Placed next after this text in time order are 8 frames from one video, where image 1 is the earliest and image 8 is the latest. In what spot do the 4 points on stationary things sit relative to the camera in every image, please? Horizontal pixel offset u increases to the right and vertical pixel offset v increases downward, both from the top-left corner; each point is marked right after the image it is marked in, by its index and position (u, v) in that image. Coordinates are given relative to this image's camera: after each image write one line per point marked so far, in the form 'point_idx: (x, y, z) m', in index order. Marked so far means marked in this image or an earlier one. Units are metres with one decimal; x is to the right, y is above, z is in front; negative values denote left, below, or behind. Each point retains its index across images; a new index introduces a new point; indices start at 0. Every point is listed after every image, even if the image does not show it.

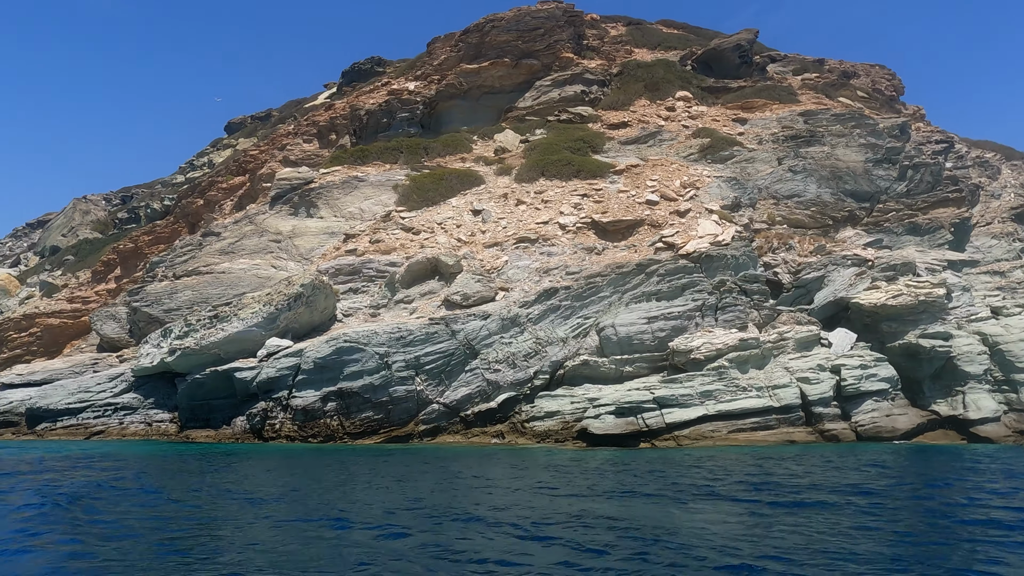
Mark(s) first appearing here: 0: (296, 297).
0: (-4.6, -0.2, +16.3) m
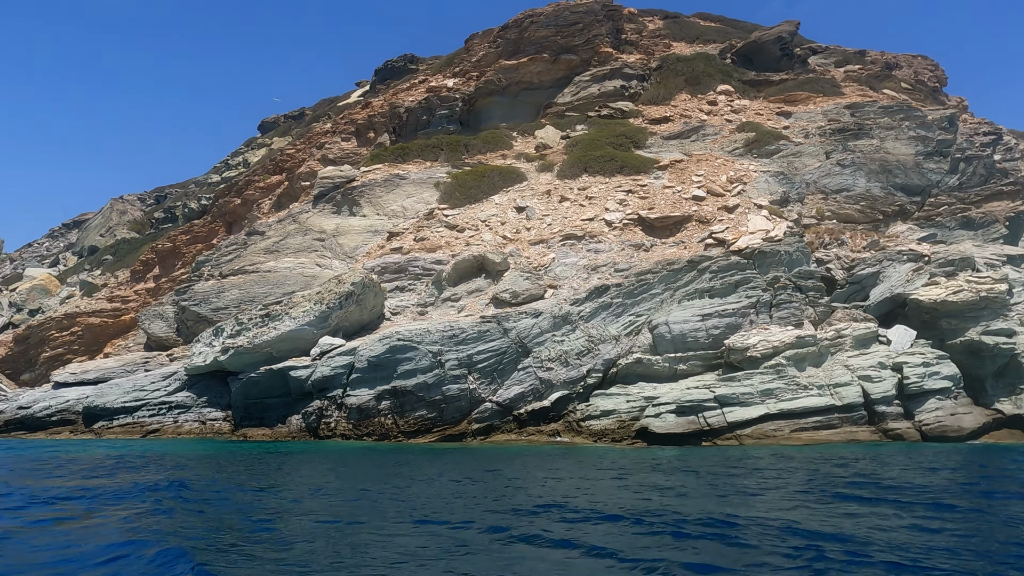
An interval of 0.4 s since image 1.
0: (-3.5, -0.2, +16.3) m
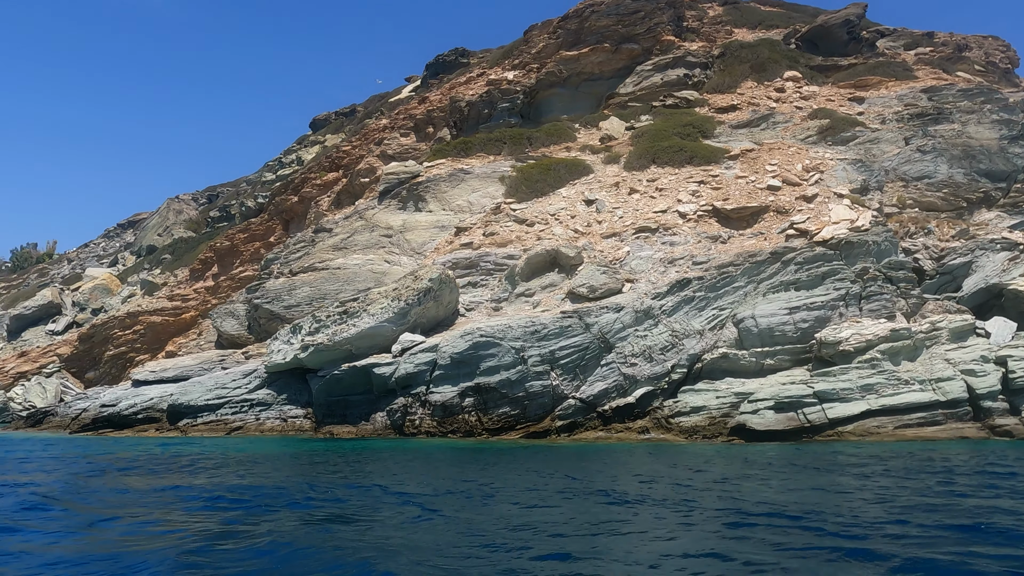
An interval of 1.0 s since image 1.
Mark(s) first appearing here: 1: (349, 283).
0: (-1.8, -0.1, +16.1) m
1: (-4.1, +0.1, +19.2) m
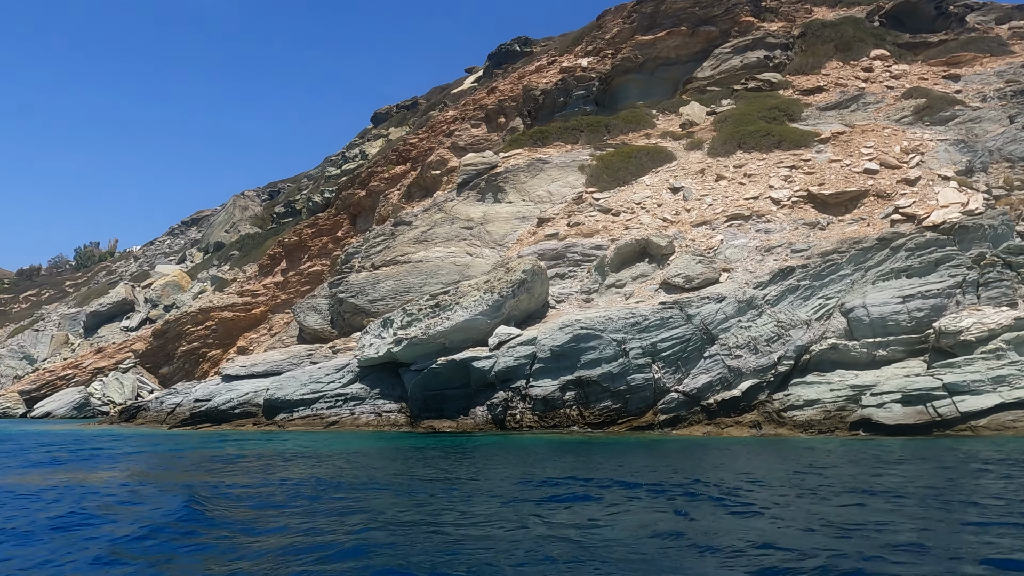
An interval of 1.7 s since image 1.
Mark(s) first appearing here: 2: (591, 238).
0: (+0.2, +0.1, +15.8) m
1: (-2.0, +0.3, +18.9) m
2: (+1.9, +1.2, +18.7) m
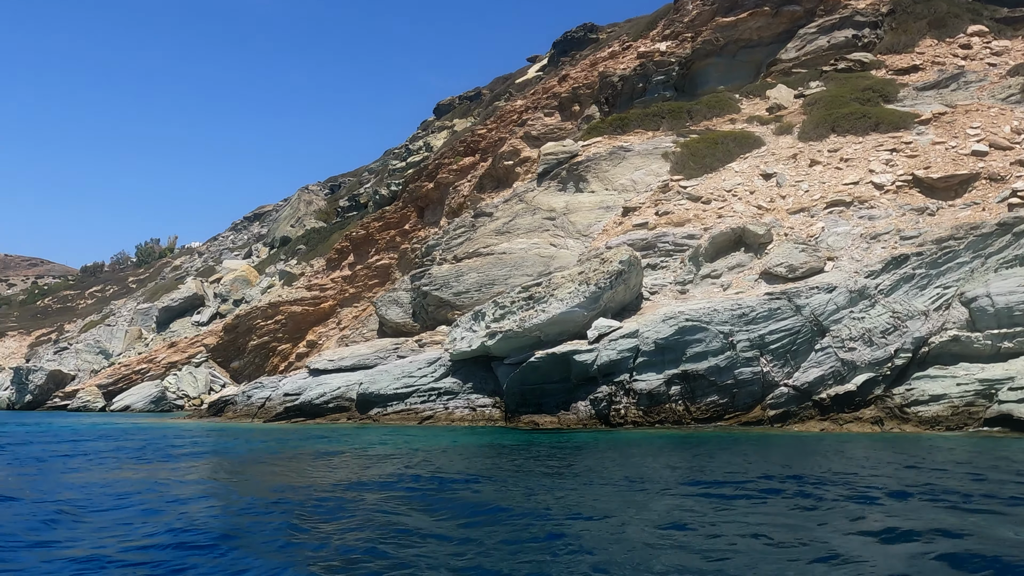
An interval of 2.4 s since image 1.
0: (+2.1, +0.3, +15.3) m
1: (+0.1, +0.5, +18.5) m
2: (+4.0, +1.5, +18.1) m
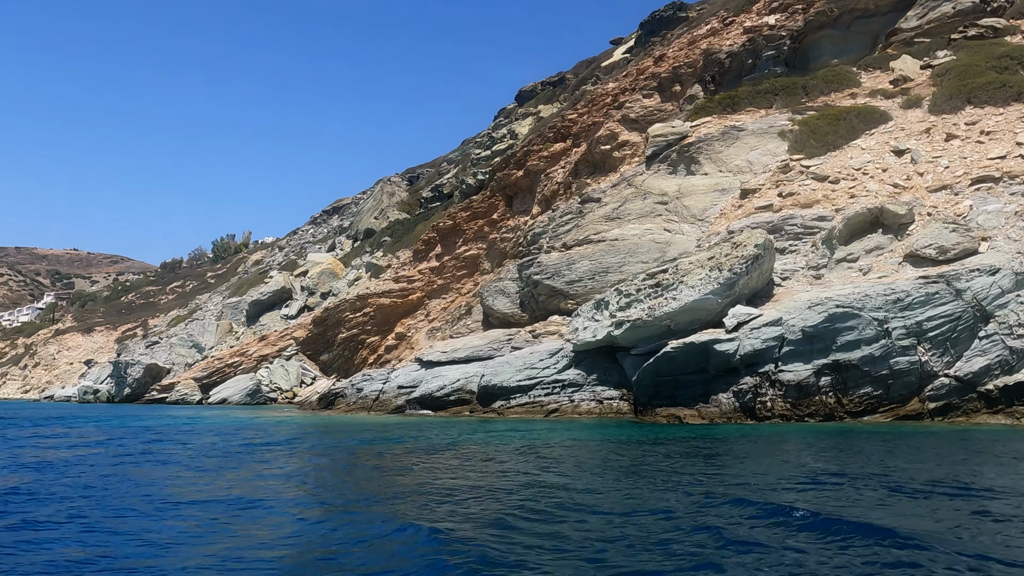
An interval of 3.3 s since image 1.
0: (+4.5, +0.5, +14.4) m
1: (+2.8, +0.8, +17.8) m
2: (+6.6, +1.8, +17.1) m
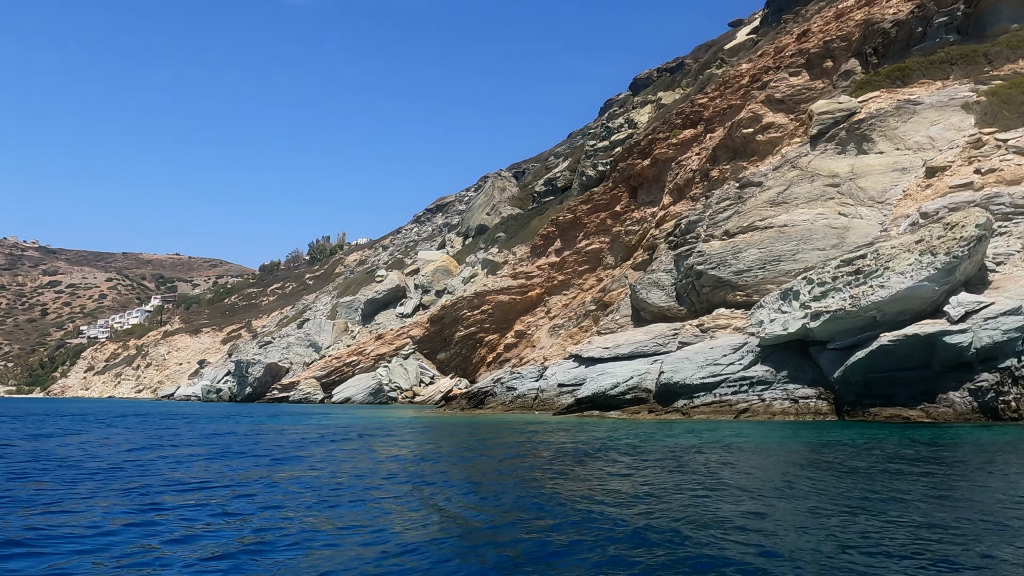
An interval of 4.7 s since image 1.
0: (+7.7, +0.8, +12.8) m
1: (+6.3, +1.0, +16.3) m
2: (+10.1, +2.1, +15.2) m
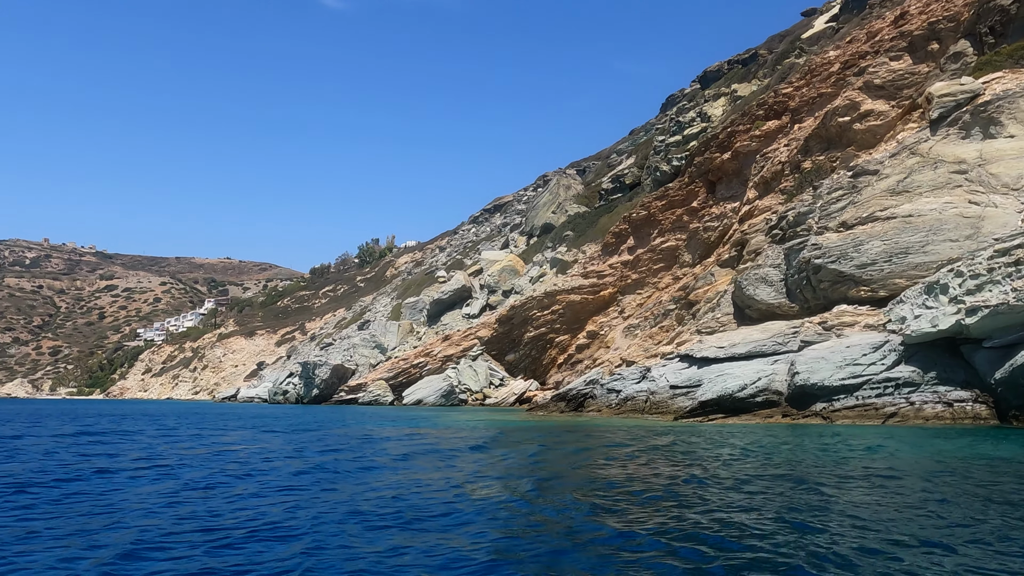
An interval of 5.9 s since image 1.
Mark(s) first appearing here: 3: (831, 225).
0: (+9.7, +0.9, +11.5) m
1: (+8.5, +1.1, +15.1) m
2: (+12.1, +2.2, +13.8) m
3: (+7.0, +1.4, +17.2) m
